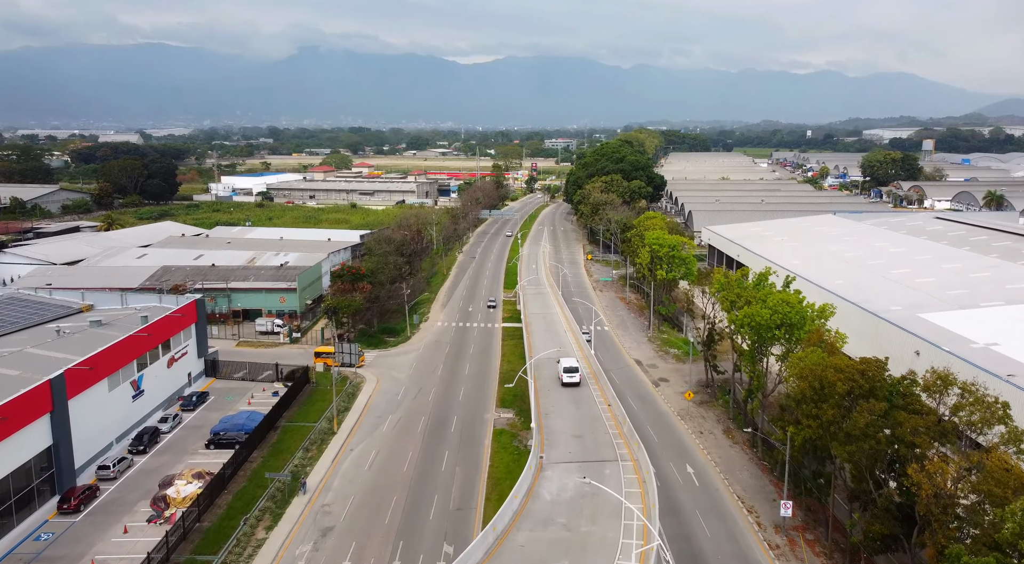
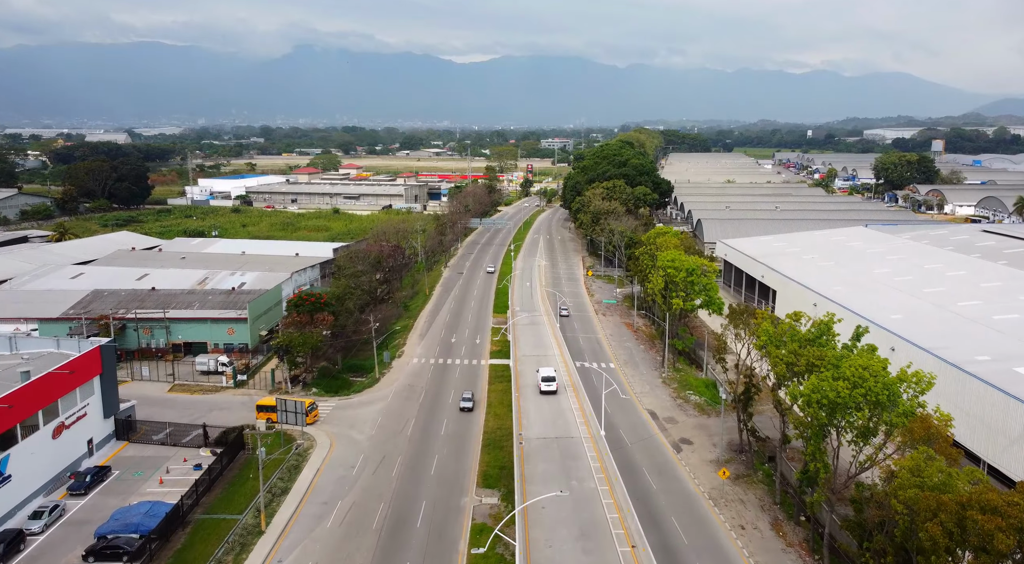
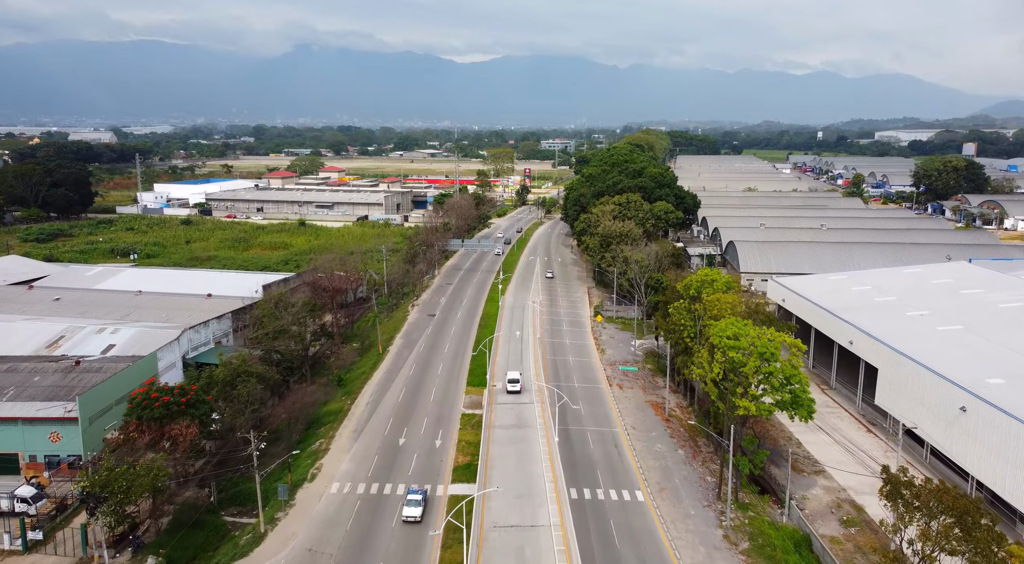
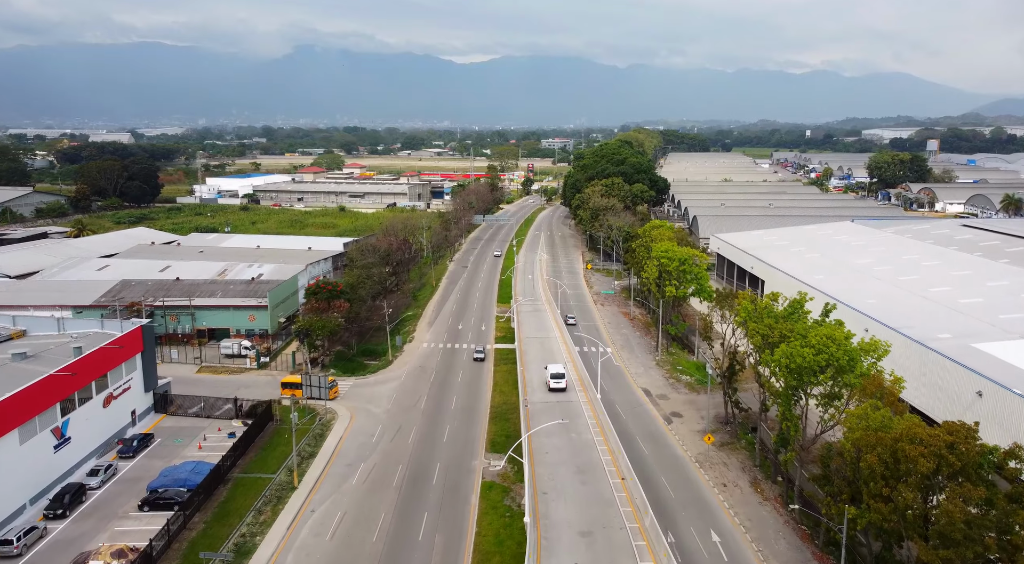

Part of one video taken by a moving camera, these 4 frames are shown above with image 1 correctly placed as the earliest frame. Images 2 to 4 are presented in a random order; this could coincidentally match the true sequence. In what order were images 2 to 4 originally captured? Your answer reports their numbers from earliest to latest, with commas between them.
4, 2, 3
